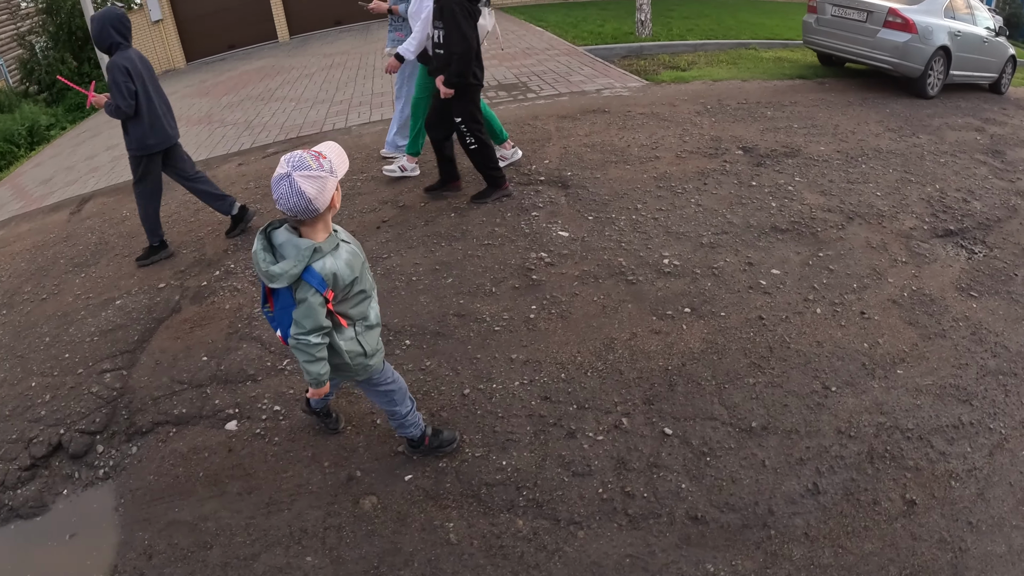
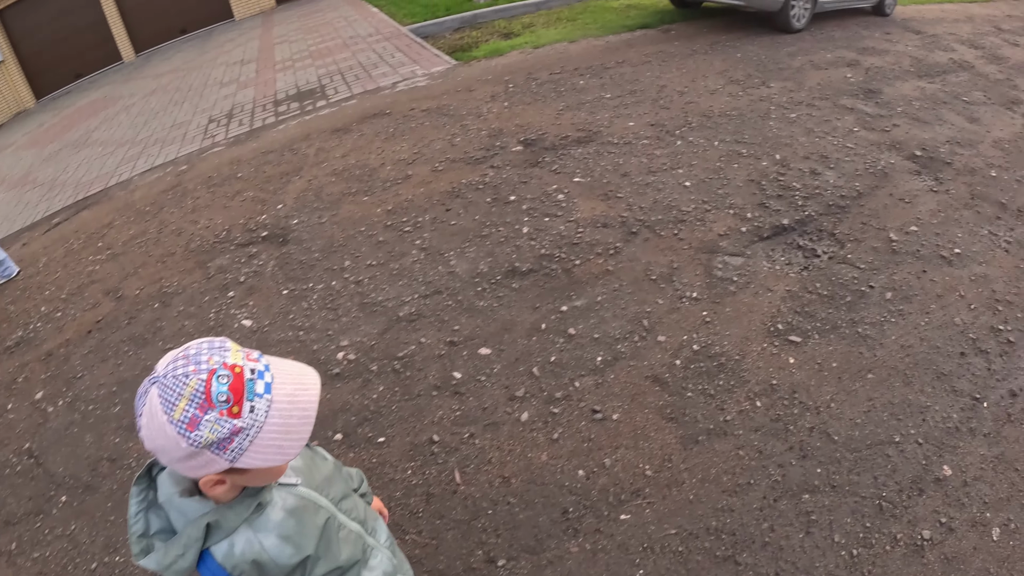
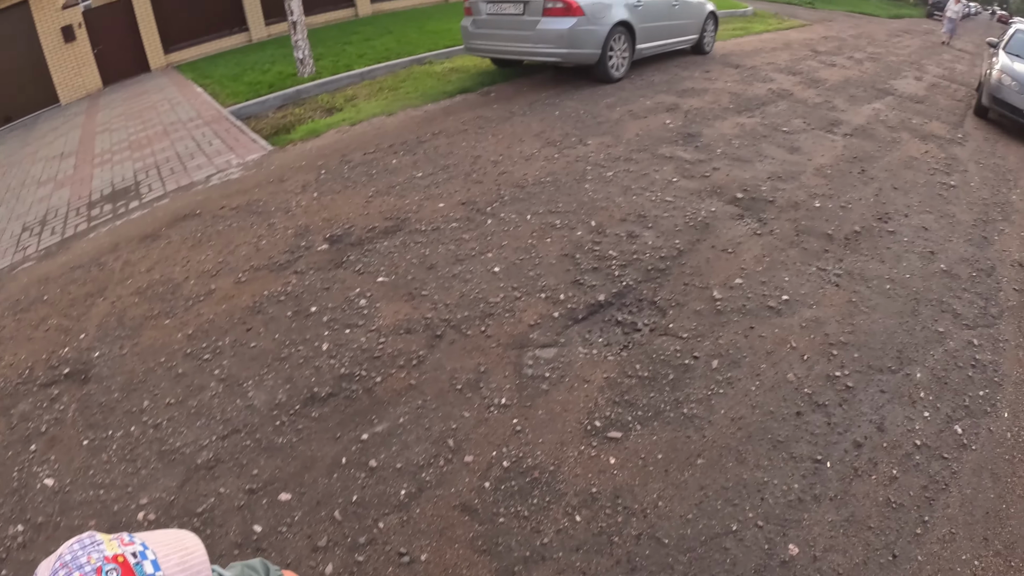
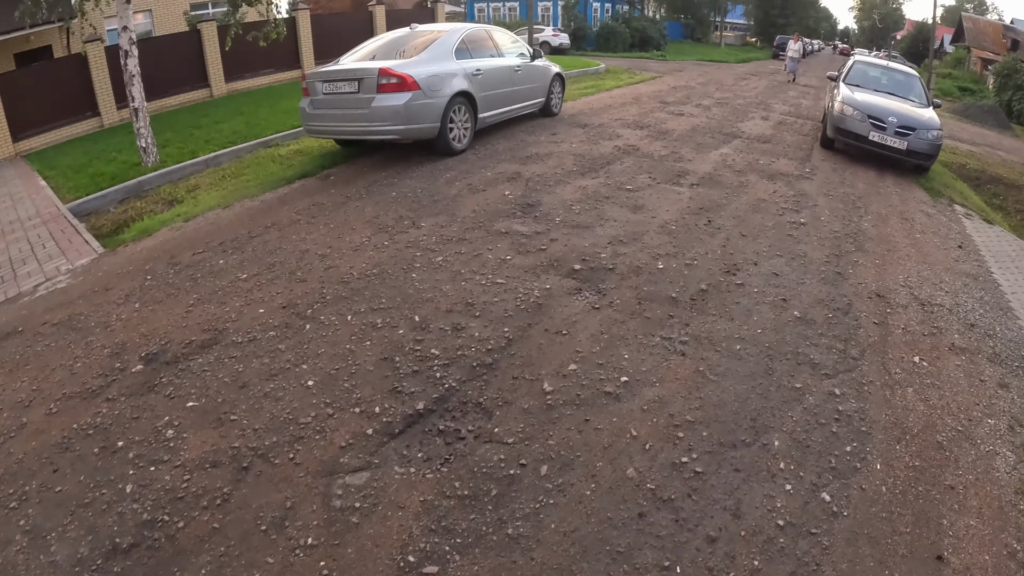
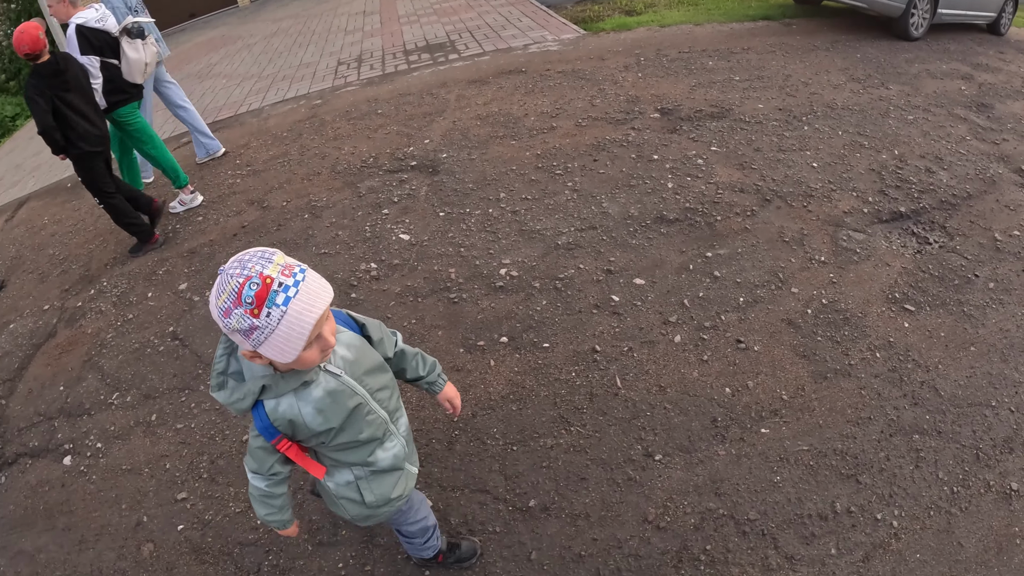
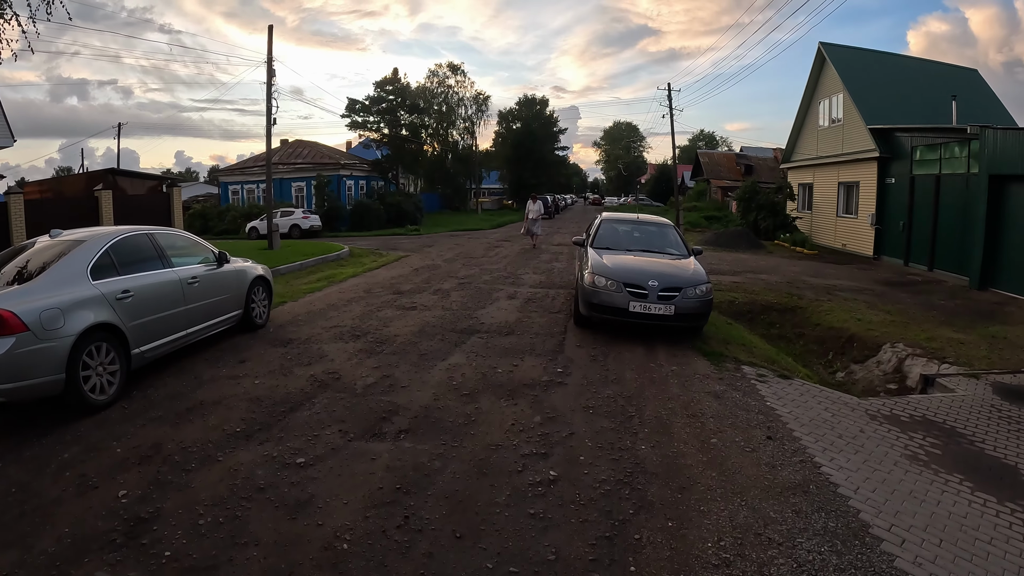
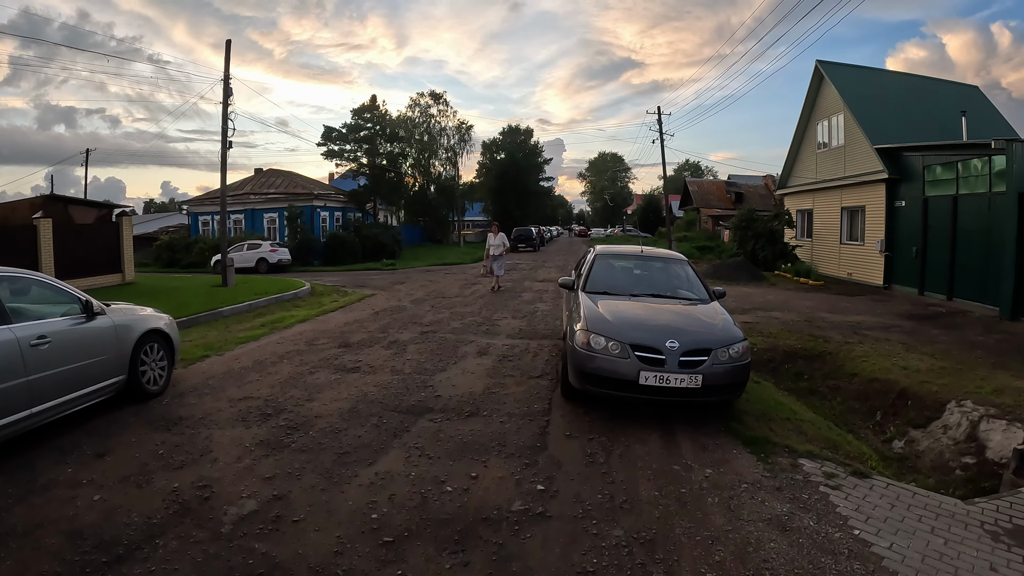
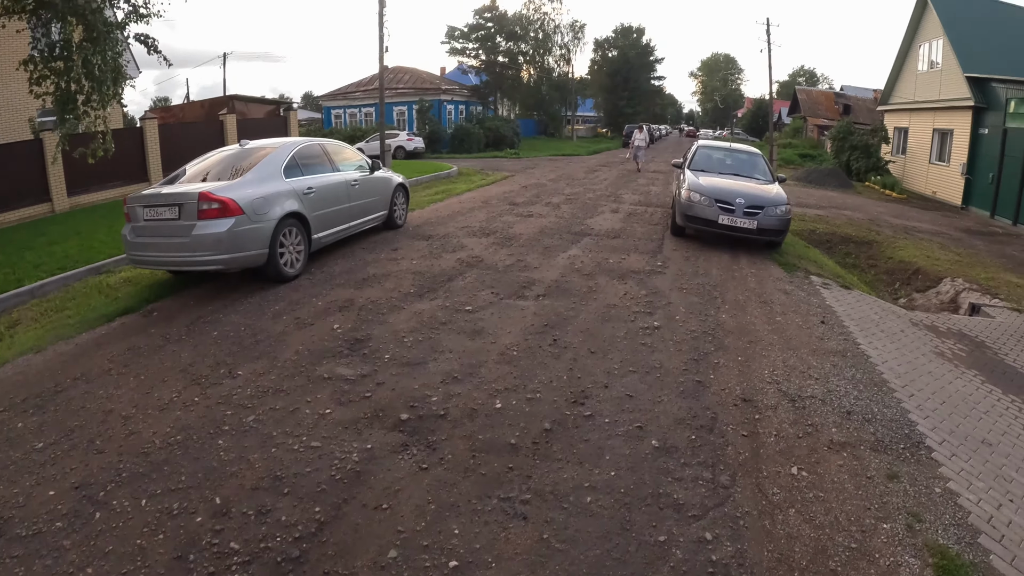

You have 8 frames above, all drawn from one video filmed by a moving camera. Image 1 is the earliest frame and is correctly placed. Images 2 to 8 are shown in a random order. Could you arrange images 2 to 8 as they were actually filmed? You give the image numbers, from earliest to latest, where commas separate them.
5, 2, 3, 4, 8, 6, 7
